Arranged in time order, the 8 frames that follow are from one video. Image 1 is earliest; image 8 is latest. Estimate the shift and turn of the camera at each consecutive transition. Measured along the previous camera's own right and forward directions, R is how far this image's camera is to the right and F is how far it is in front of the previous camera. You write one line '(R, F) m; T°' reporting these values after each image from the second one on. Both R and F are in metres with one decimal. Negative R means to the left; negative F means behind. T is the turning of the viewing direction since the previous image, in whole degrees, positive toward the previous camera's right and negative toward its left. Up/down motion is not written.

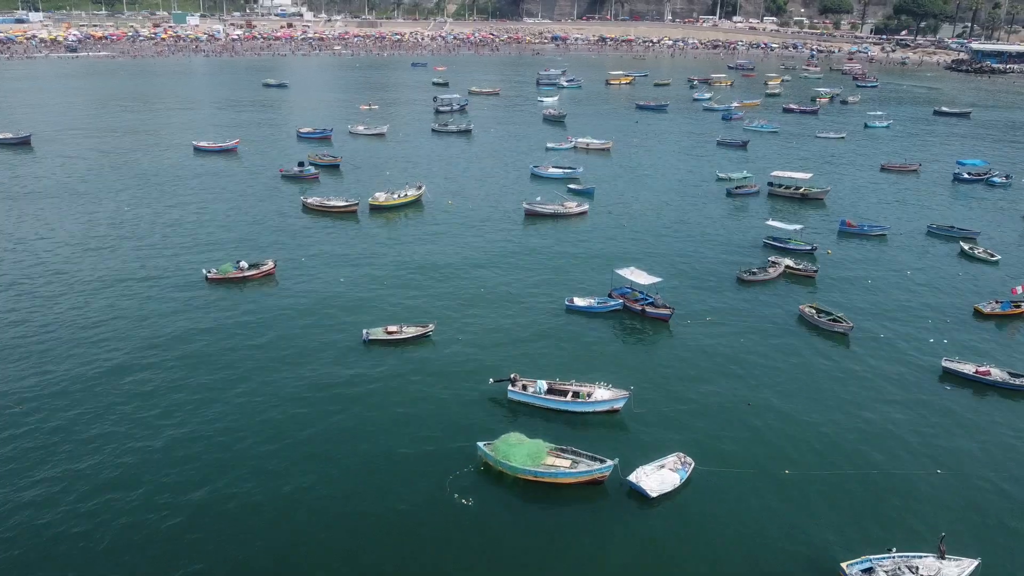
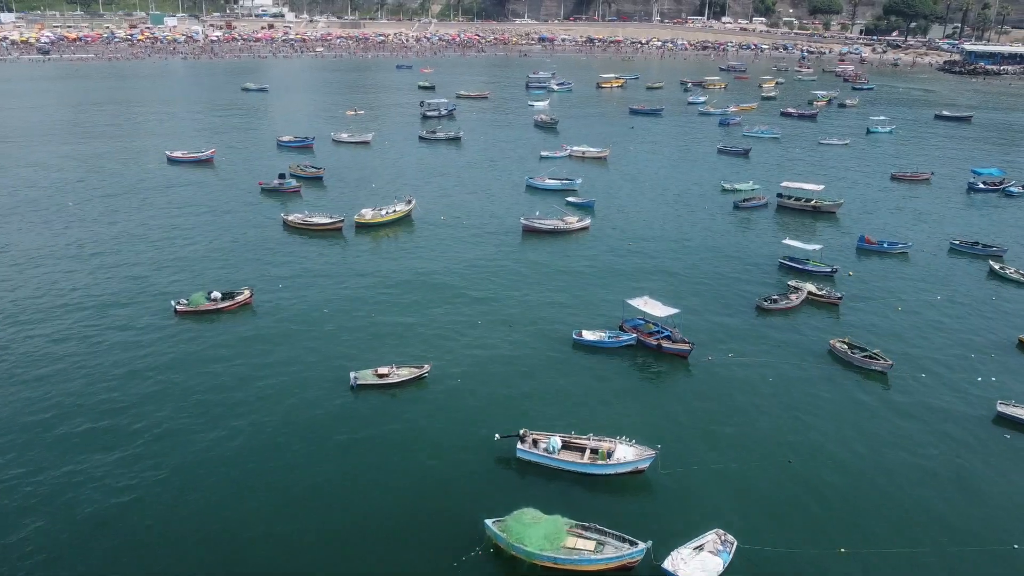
(-1.1, +5.3) m; +1°
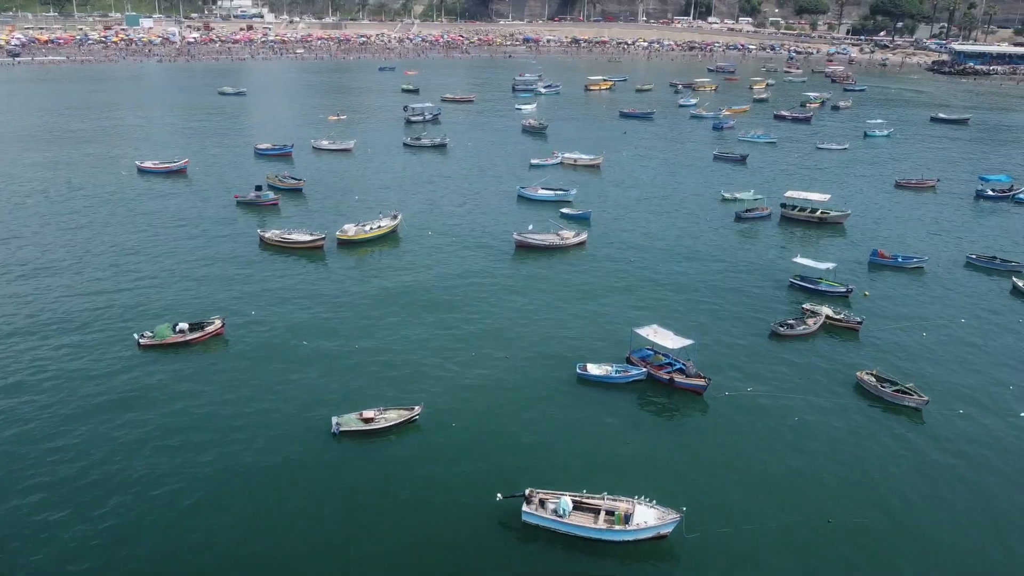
(-0.7, +4.5) m; +1°
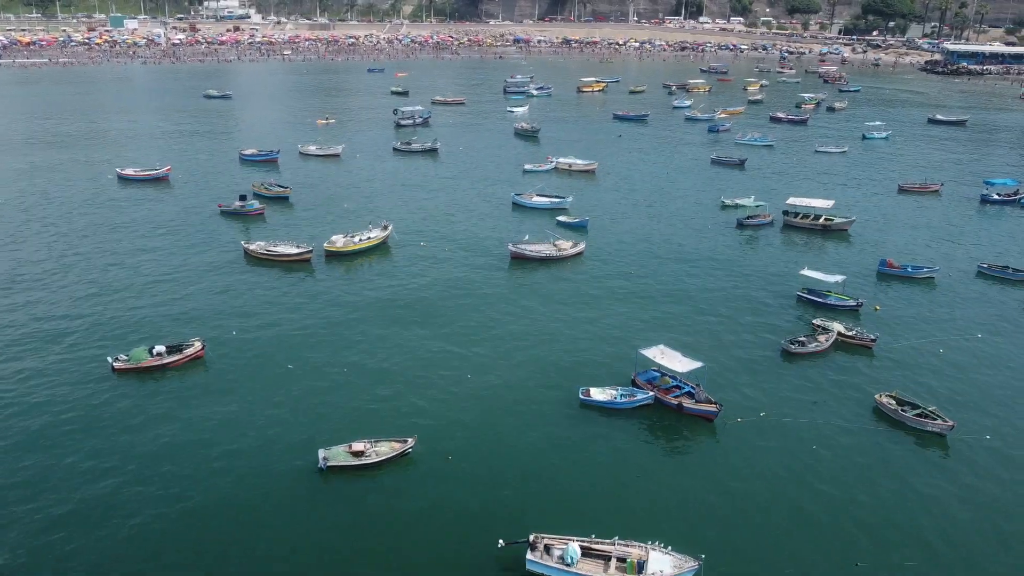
(-0.4, +2.7) m; +1°
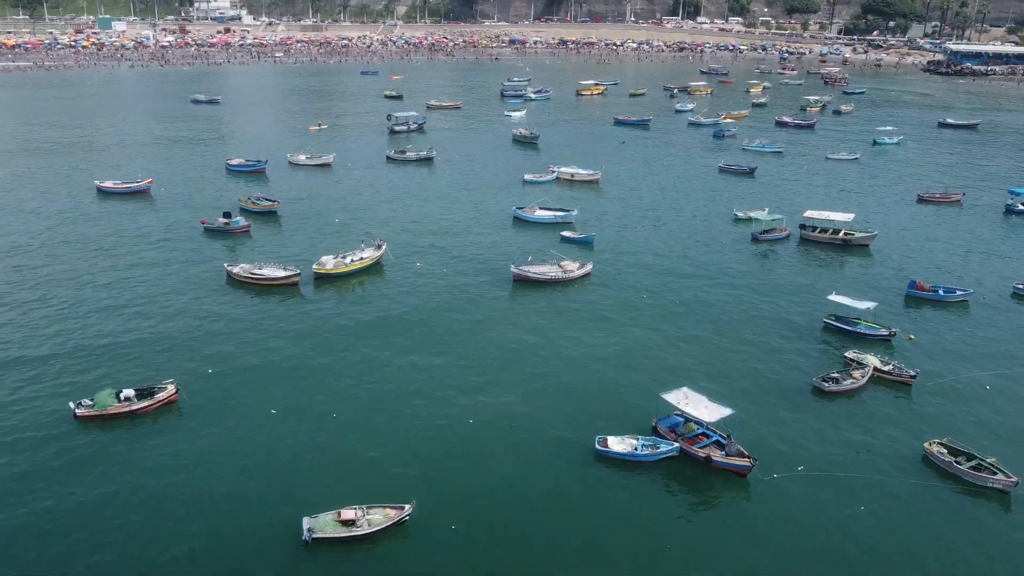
(-0.6, +4.6) m; 0°
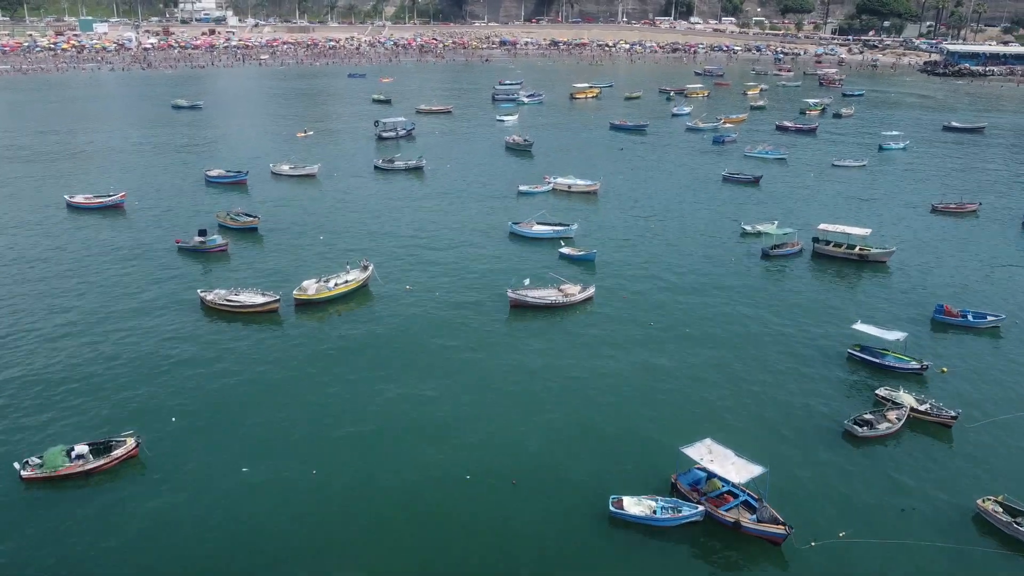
(-0.4, +4.6) m; +1°
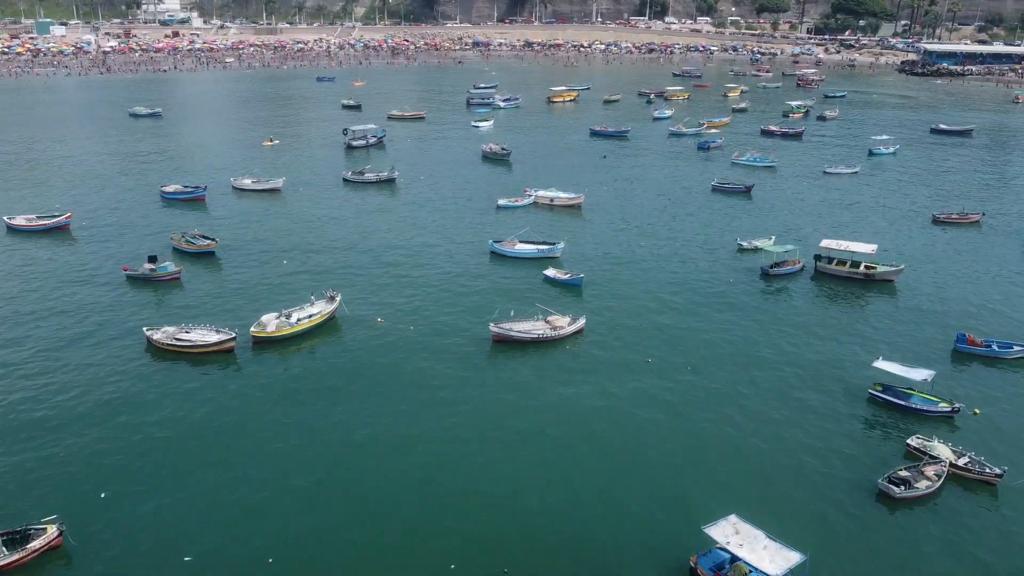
(-0.5, +5.5) m; +2°
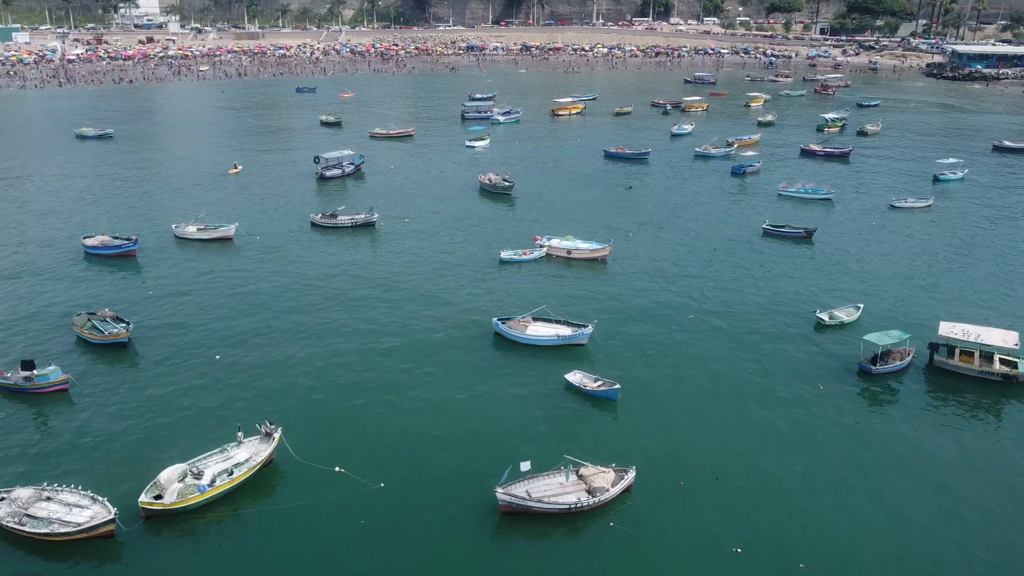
(-0.9, +17.1) m; 0°
